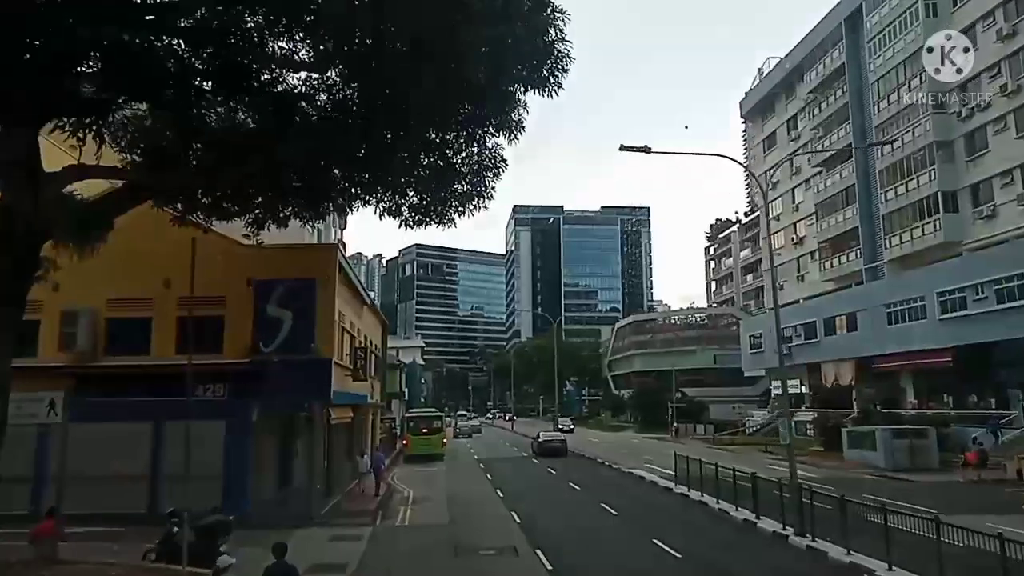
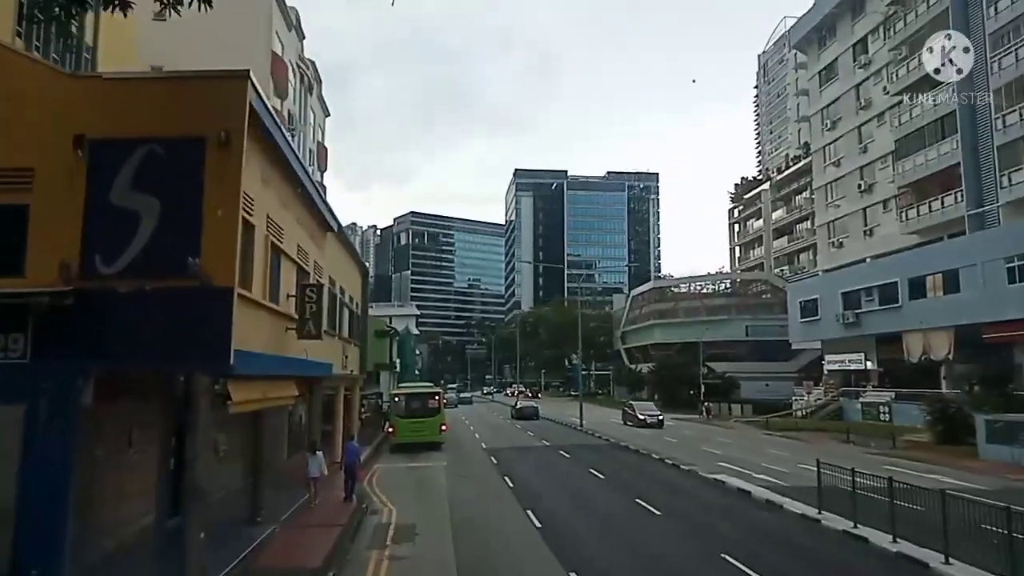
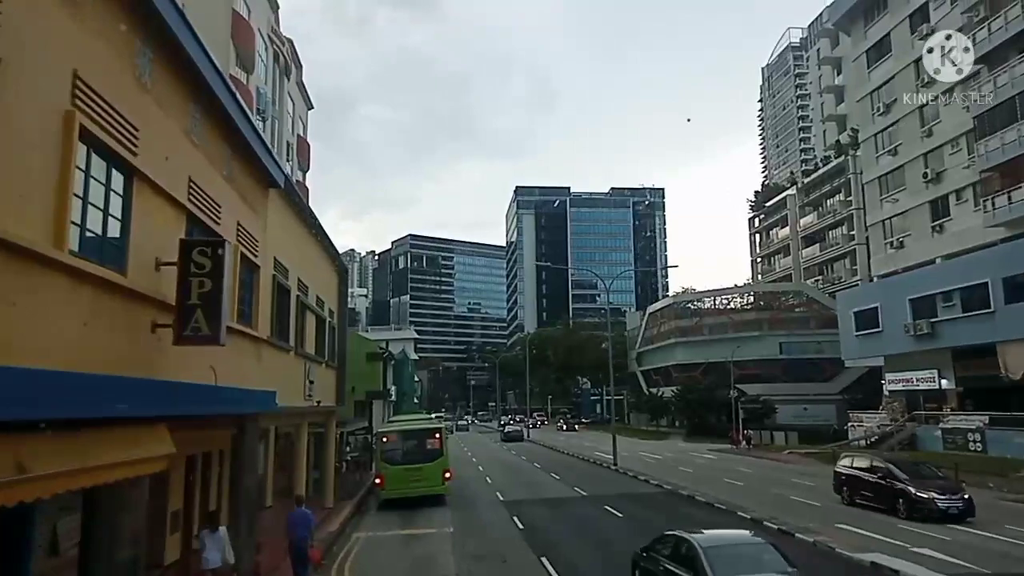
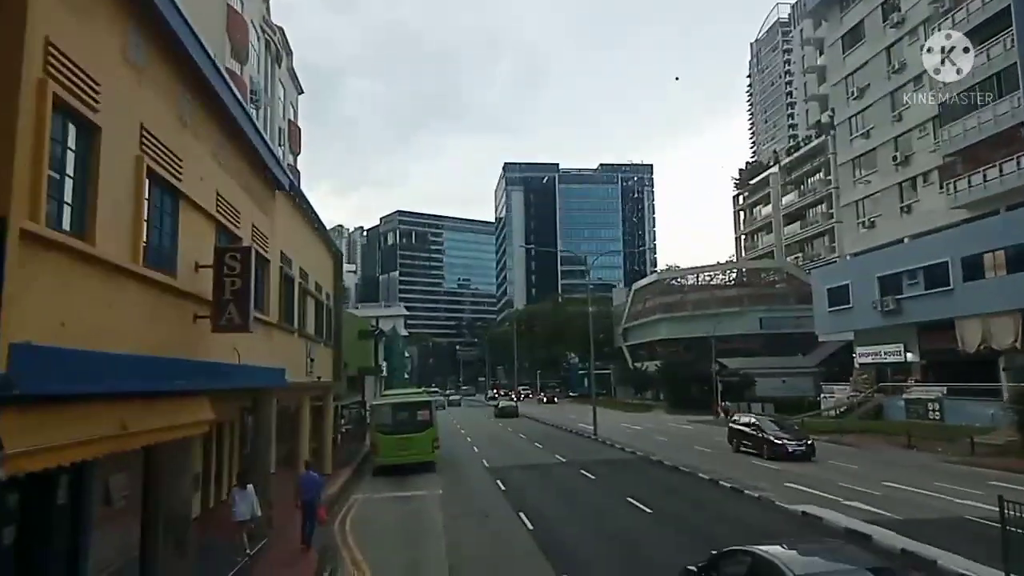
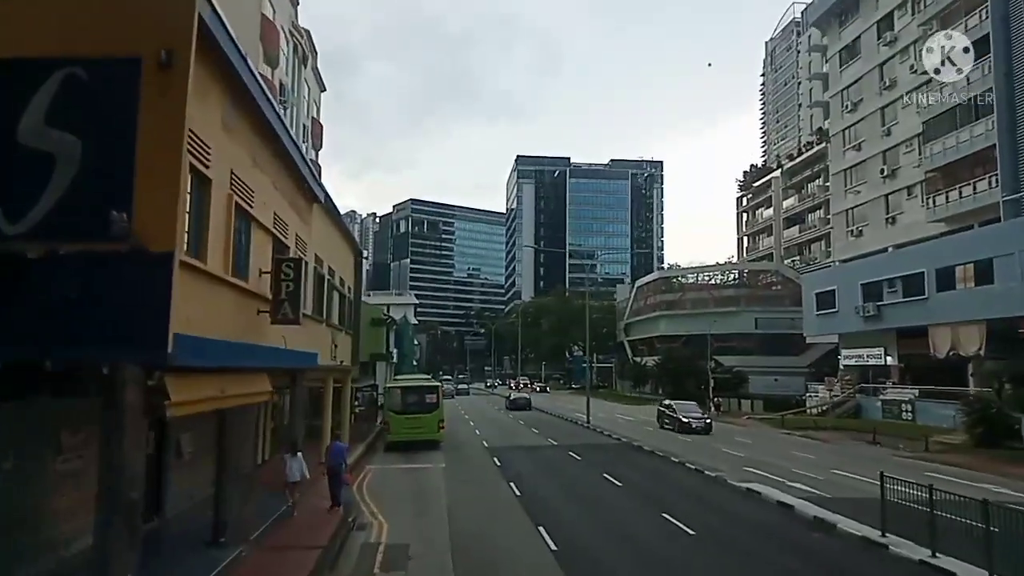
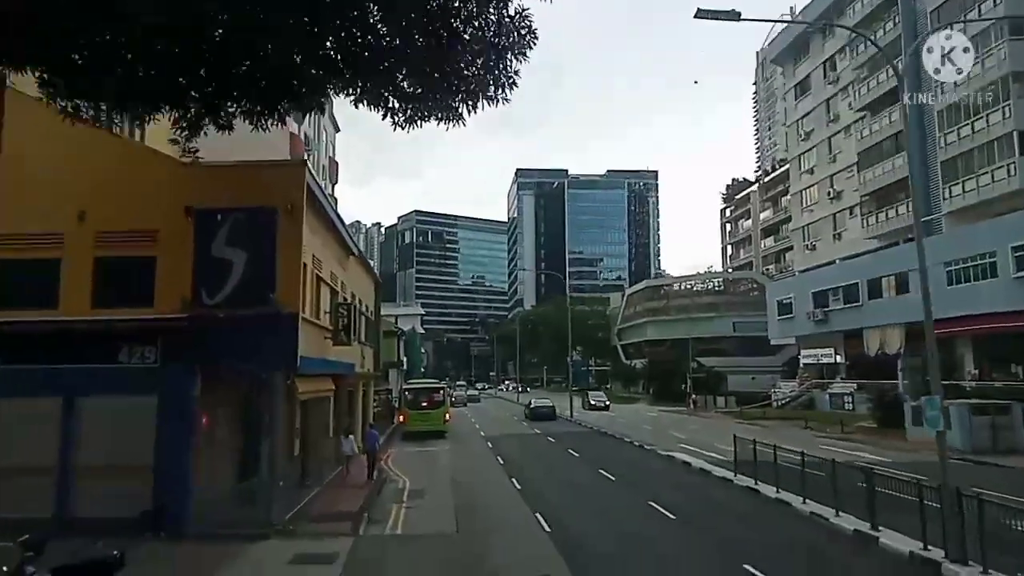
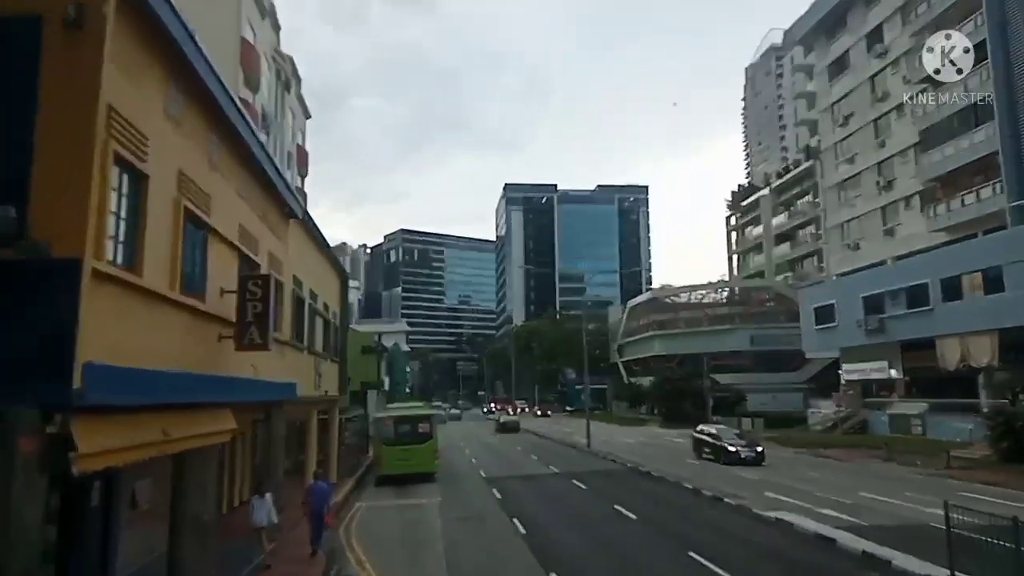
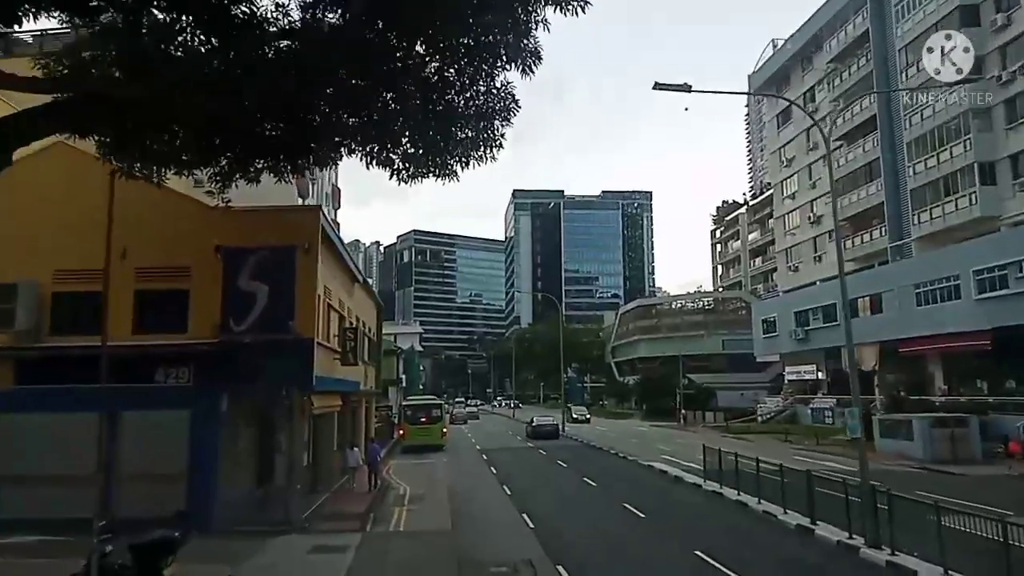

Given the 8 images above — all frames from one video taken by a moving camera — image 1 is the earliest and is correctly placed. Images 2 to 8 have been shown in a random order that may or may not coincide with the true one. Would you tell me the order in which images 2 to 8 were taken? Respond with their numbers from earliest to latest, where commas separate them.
8, 6, 2, 5, 7, 4, 3
